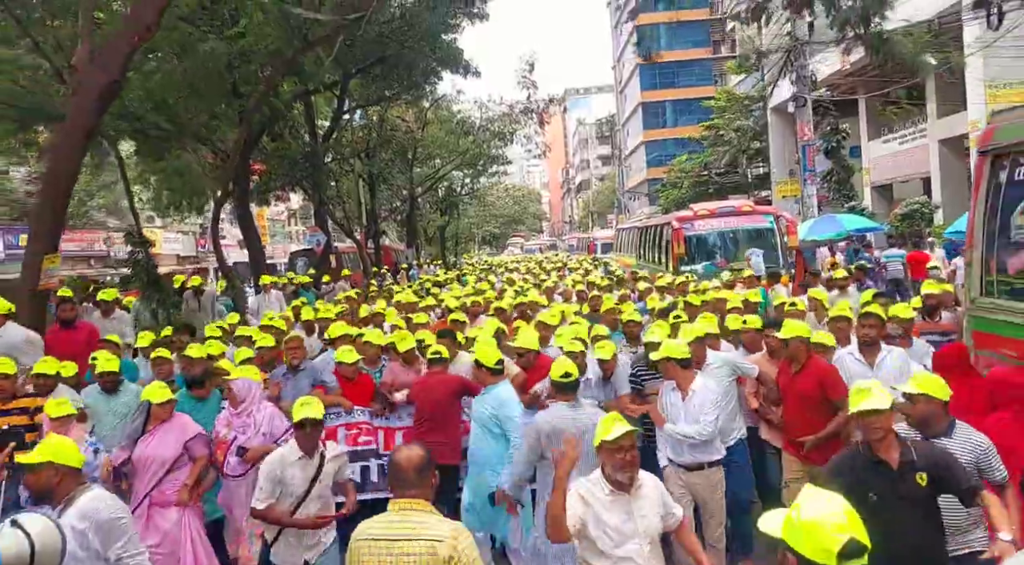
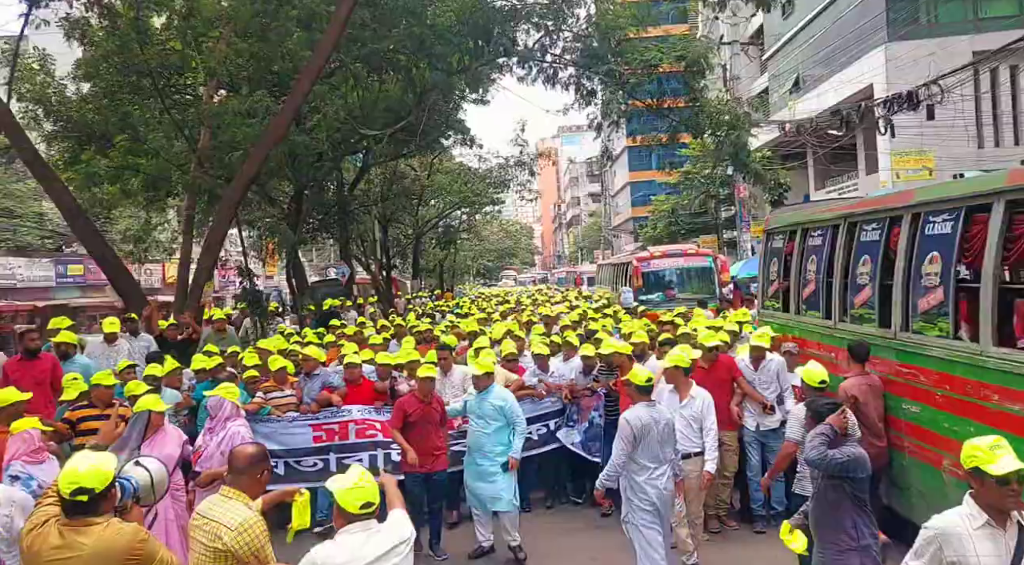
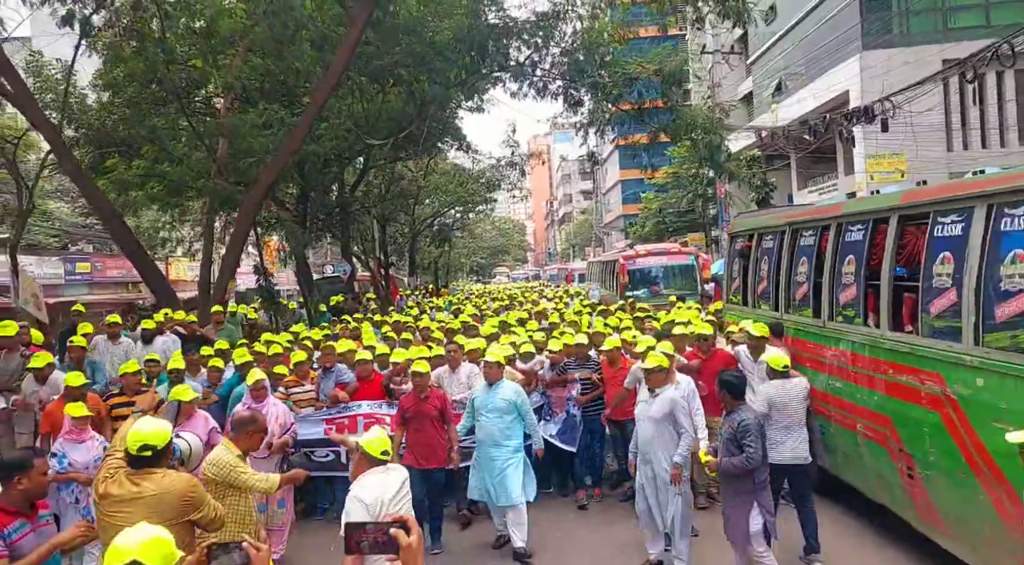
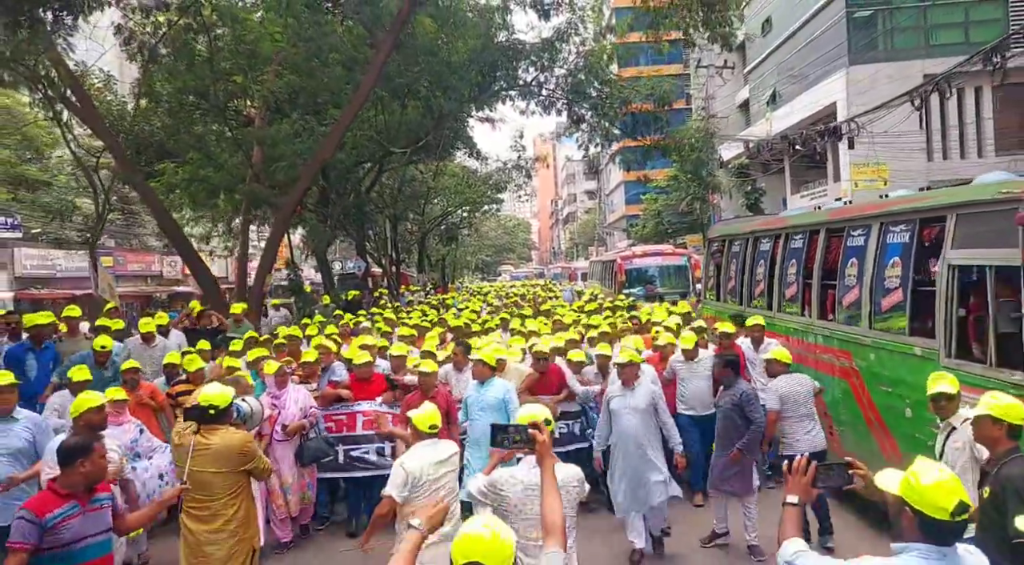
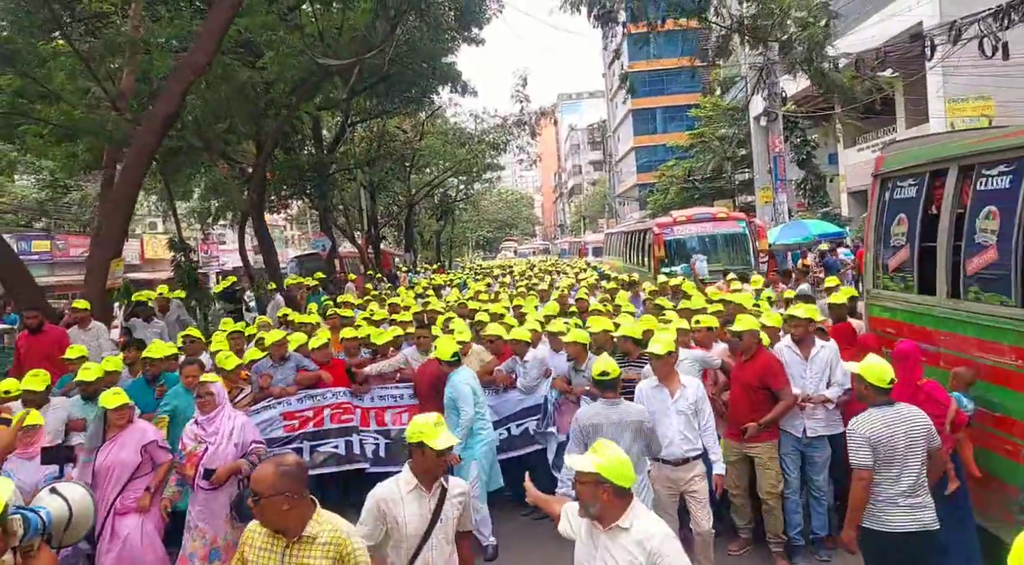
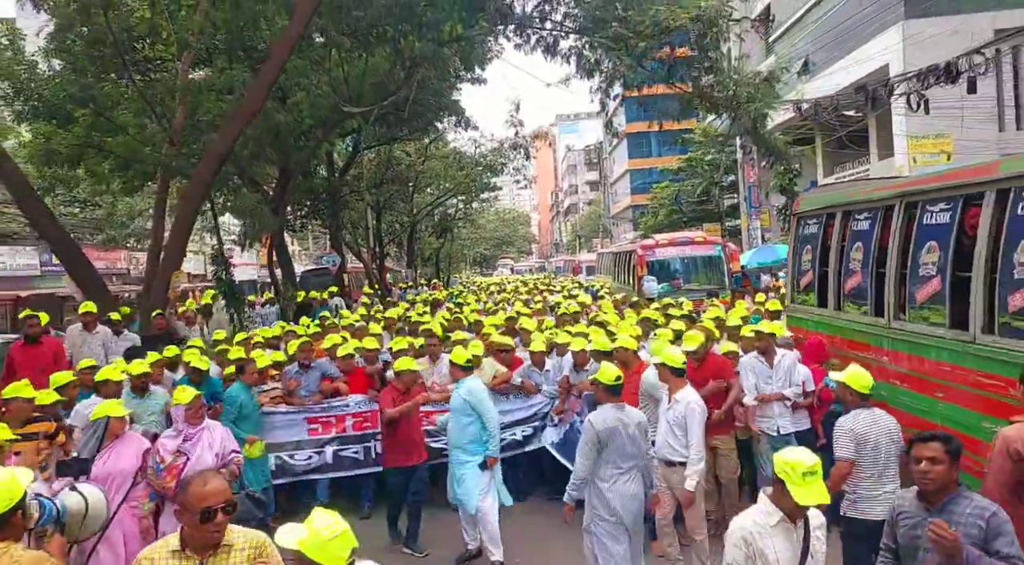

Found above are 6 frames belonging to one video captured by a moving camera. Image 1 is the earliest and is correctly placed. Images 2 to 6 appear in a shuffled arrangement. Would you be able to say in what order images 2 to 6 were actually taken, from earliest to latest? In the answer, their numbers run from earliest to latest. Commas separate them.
5, 6, 2, 3, 4
